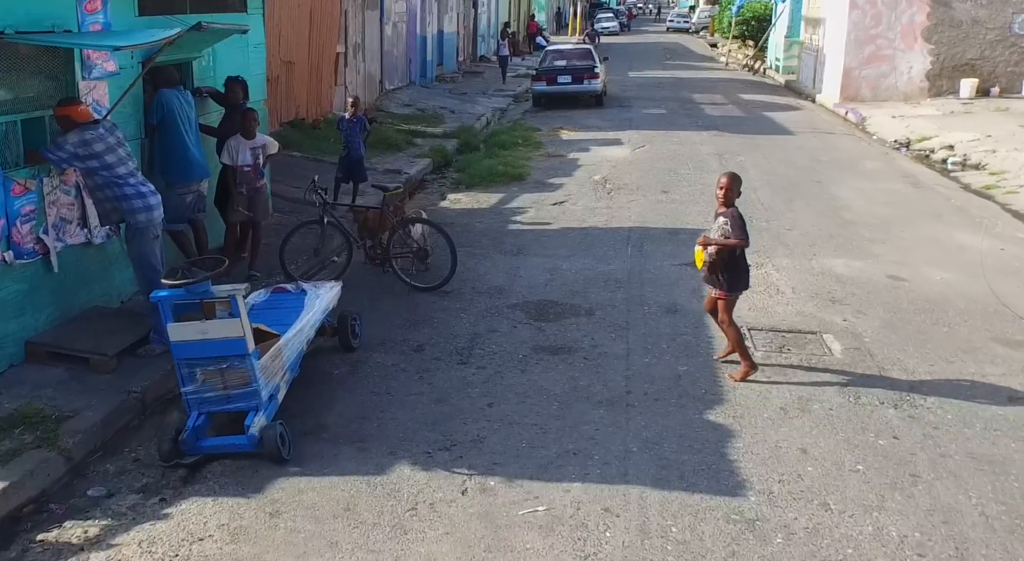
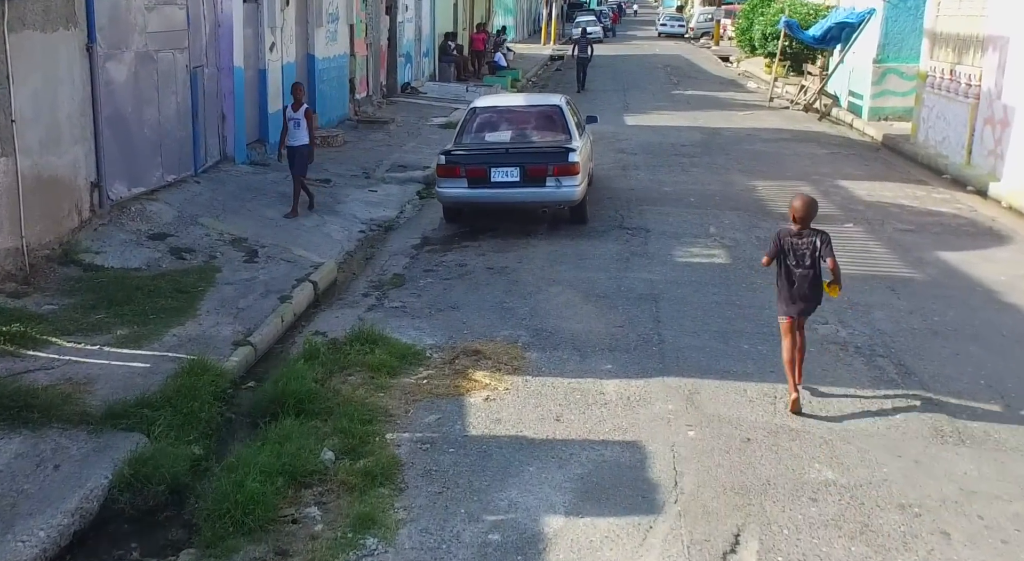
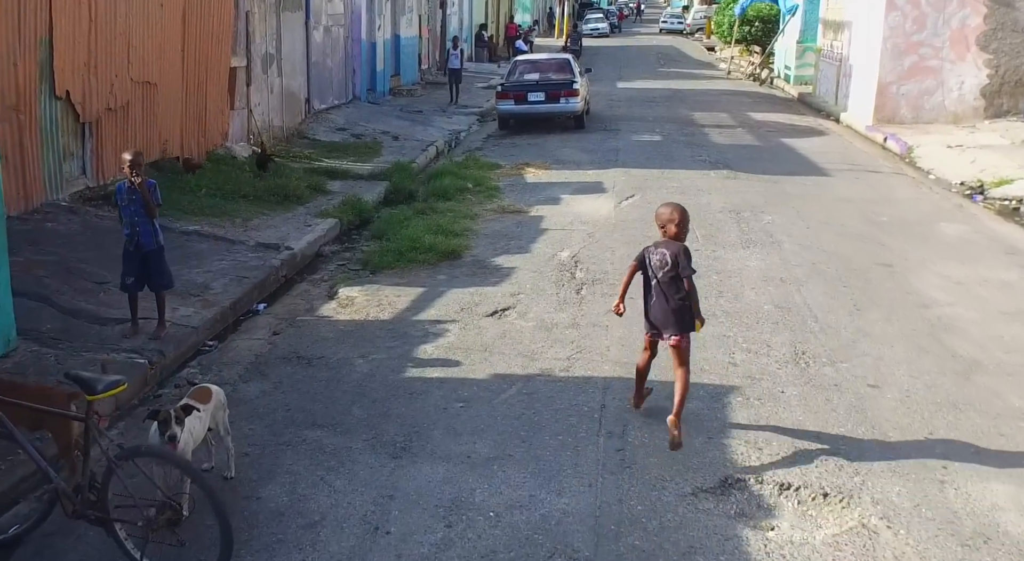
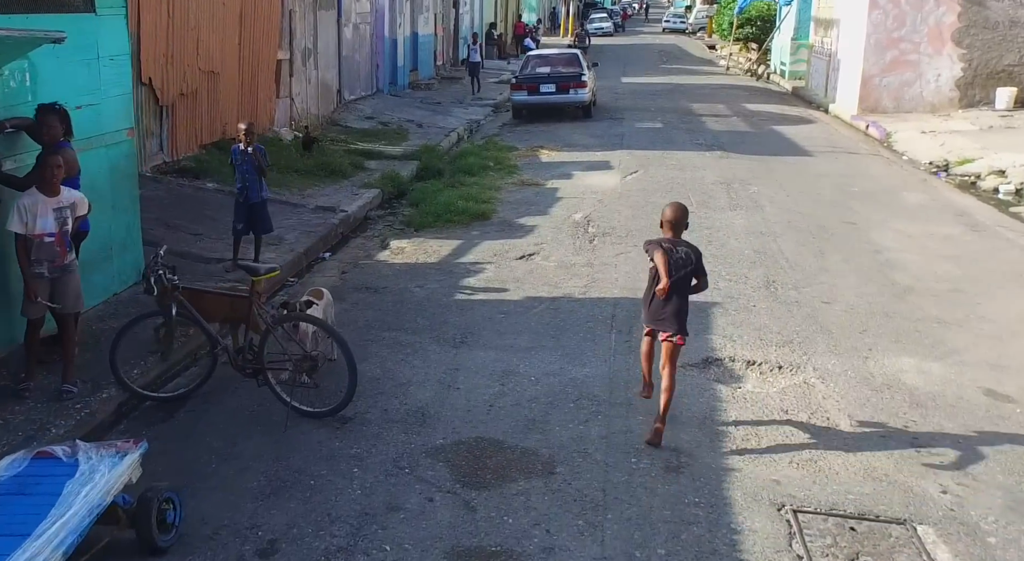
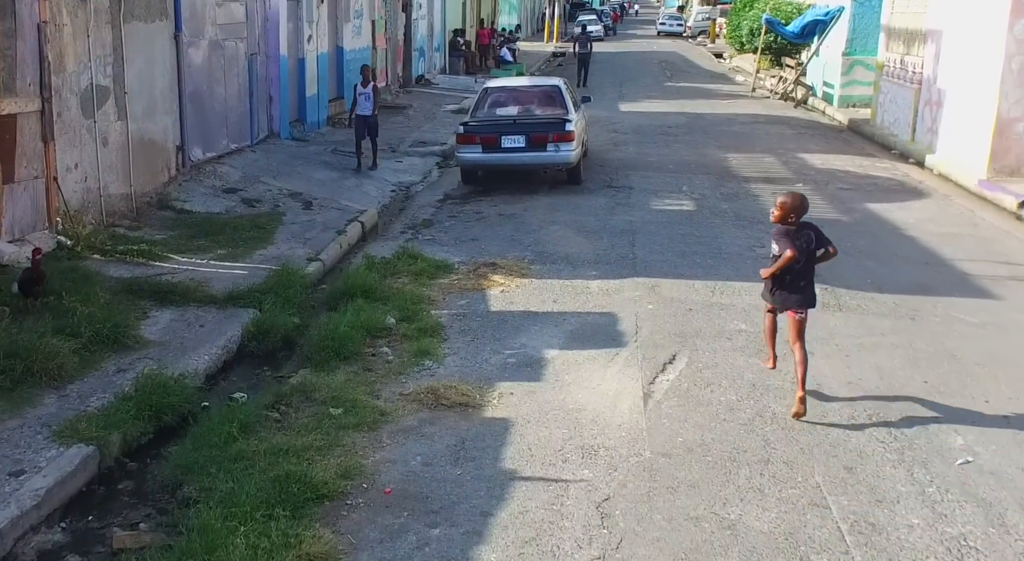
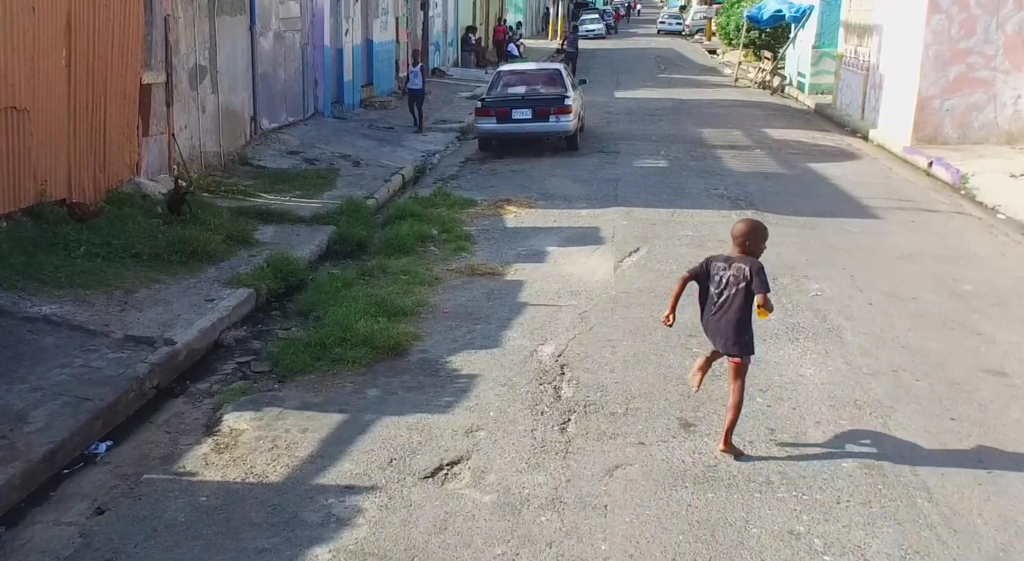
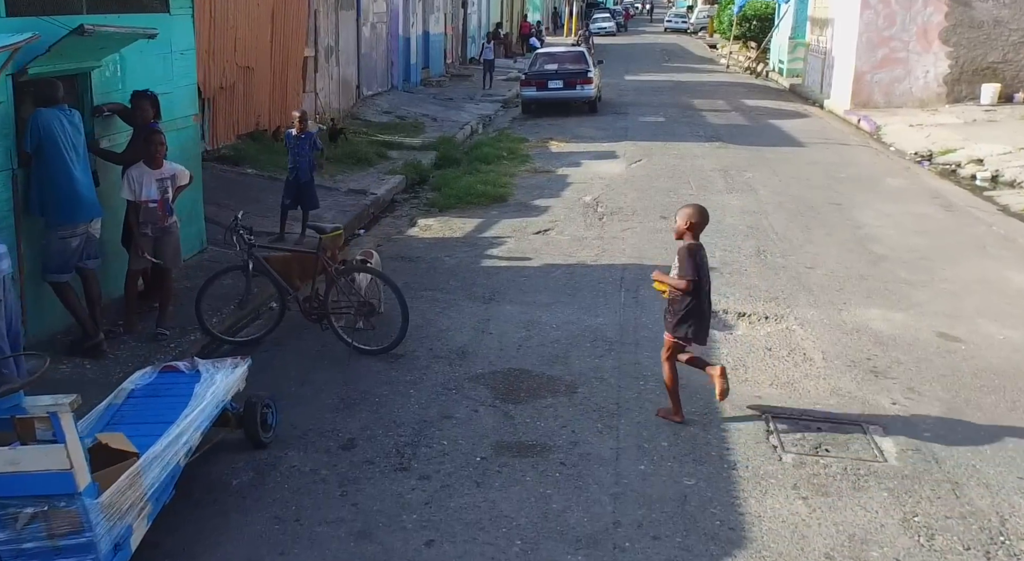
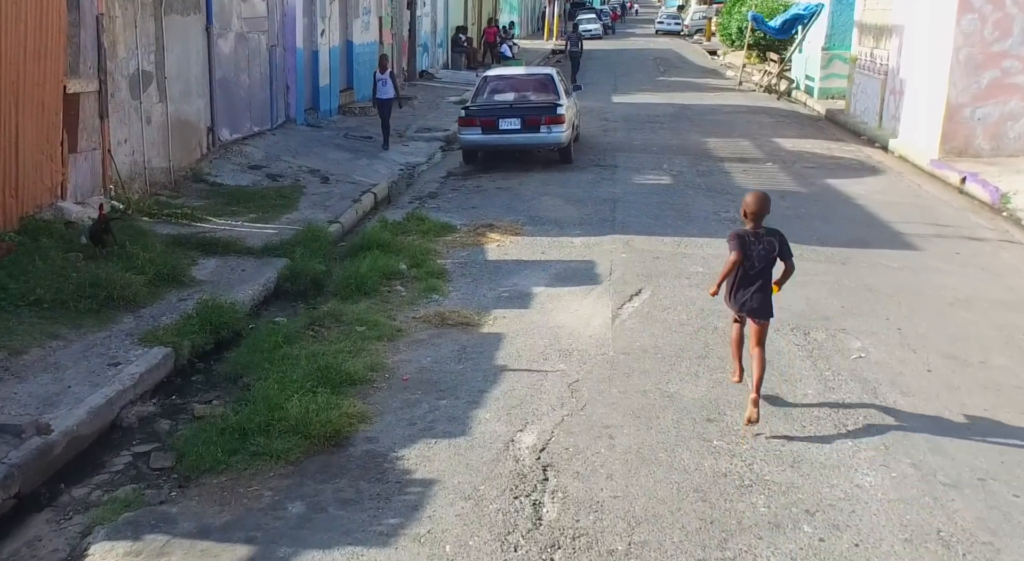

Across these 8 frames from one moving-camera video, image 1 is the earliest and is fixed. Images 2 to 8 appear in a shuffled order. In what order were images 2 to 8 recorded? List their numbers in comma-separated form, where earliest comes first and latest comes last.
7, 4, 3, 6, 8, 5, 2
